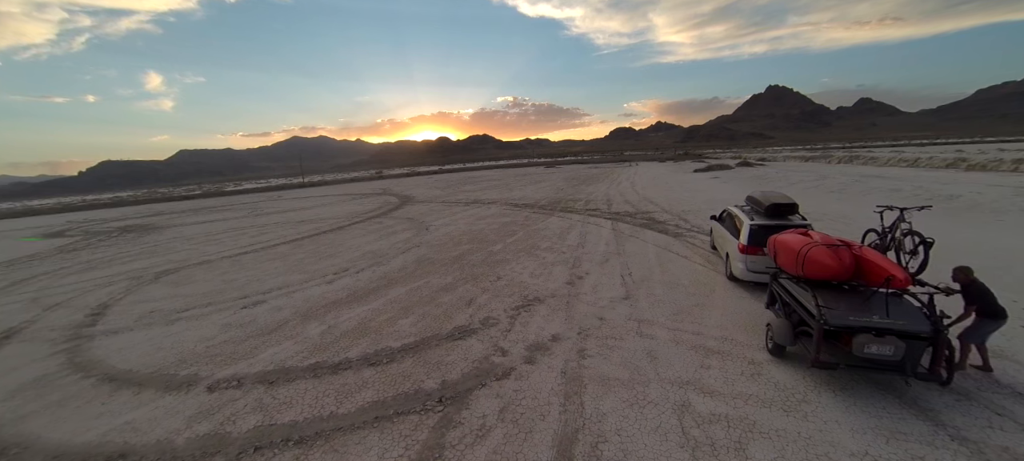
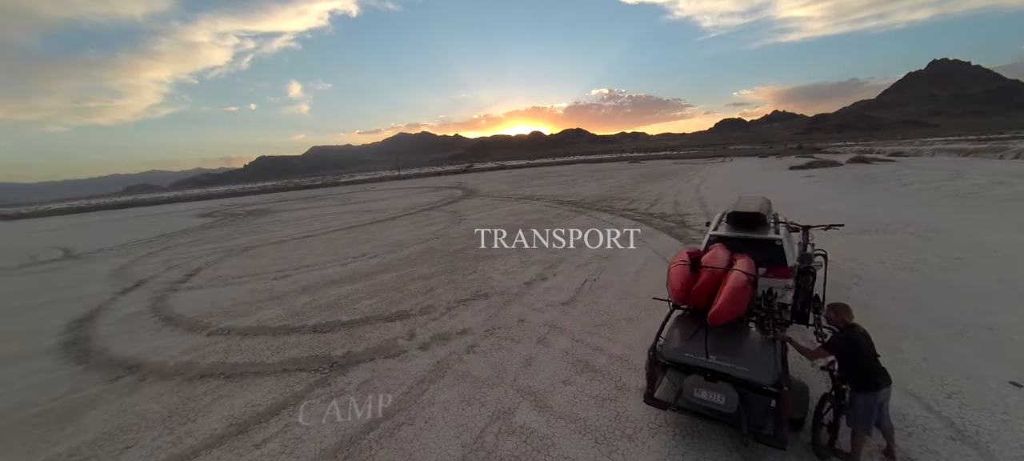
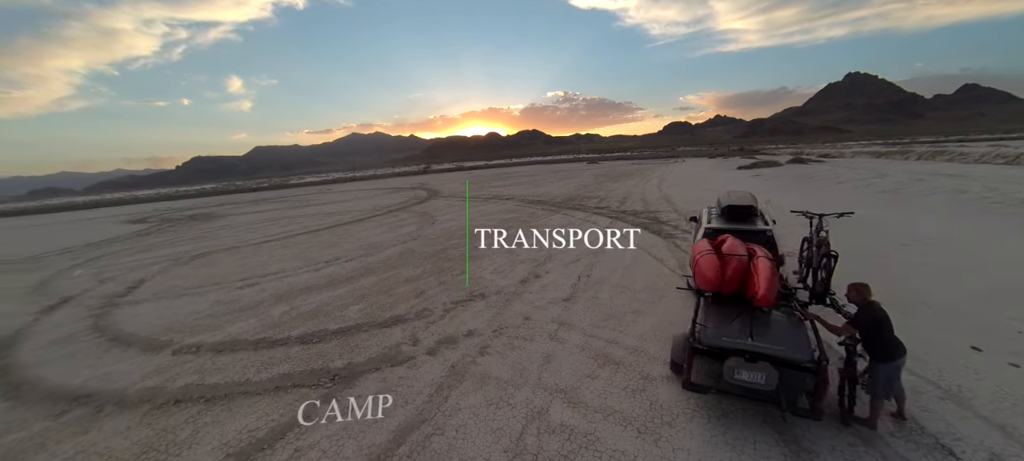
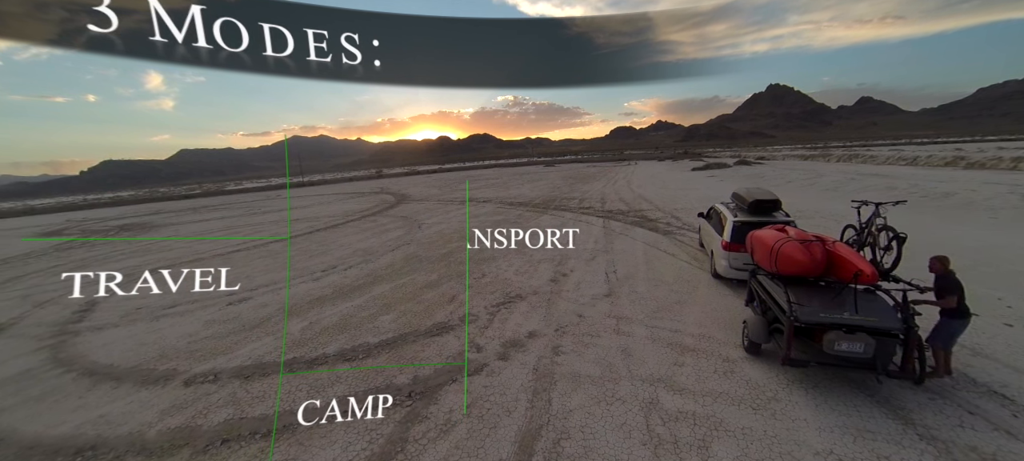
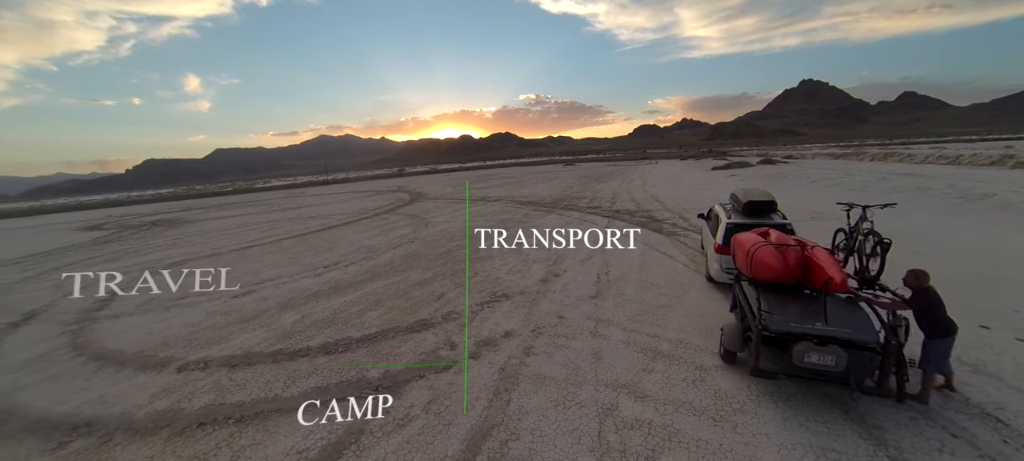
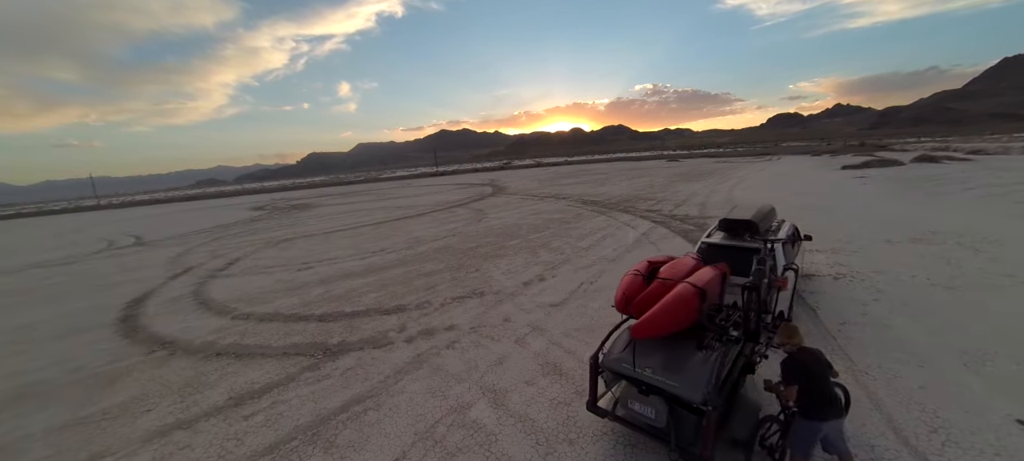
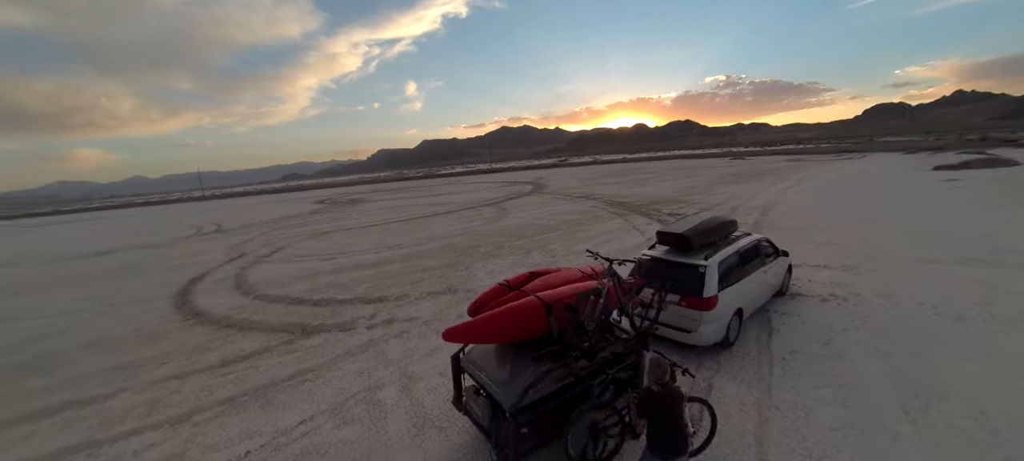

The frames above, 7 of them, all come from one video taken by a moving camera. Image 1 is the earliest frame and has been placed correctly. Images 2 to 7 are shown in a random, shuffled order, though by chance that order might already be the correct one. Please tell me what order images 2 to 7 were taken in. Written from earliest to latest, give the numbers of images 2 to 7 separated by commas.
4, 5, 3, 2, 6, 7
